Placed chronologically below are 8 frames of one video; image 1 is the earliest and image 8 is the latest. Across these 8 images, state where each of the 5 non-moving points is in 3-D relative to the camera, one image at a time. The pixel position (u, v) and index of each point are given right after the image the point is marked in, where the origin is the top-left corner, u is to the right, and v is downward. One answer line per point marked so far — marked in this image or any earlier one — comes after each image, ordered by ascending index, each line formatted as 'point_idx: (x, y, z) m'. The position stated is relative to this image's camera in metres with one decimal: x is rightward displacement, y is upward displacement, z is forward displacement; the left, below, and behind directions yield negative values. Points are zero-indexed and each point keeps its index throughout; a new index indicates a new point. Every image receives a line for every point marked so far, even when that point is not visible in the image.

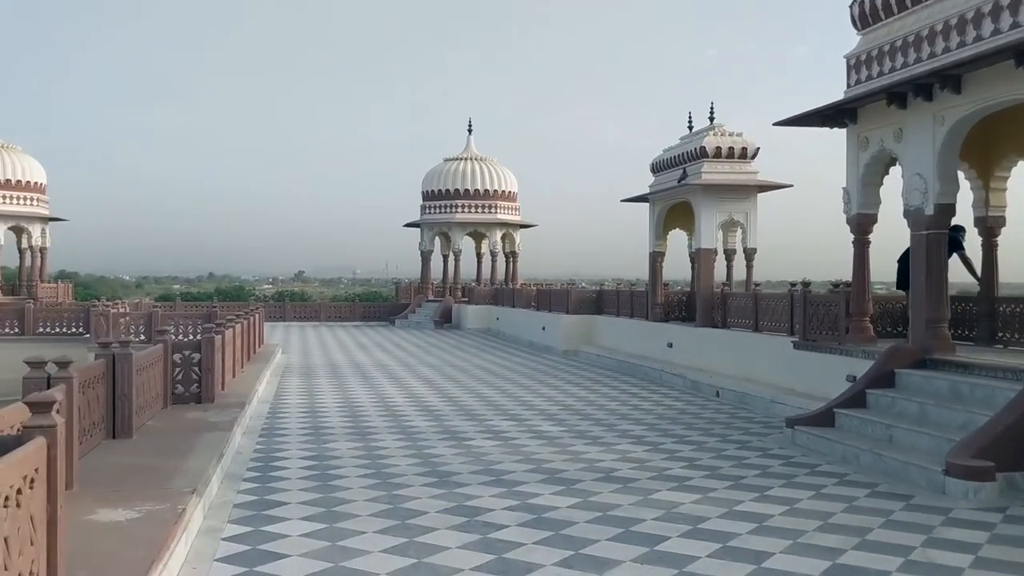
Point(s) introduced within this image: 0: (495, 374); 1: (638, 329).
0: (-0.3, -1.4, +14.2) m
1: (+2.1, -0.7, +14.6) m
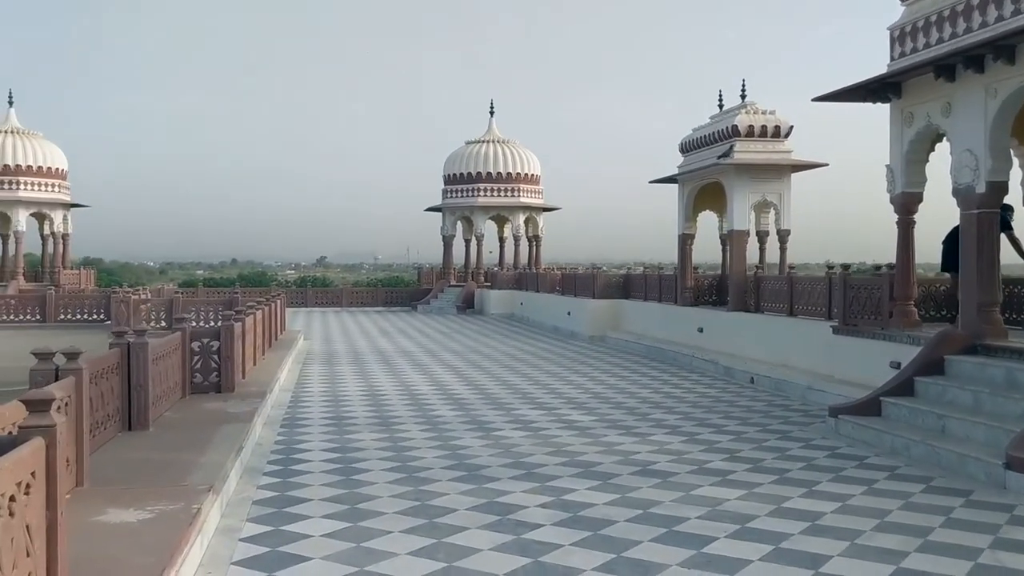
0: (+0.1, -1.1, +13.9) m
1: (+2.5, -0.4, +14.2) m
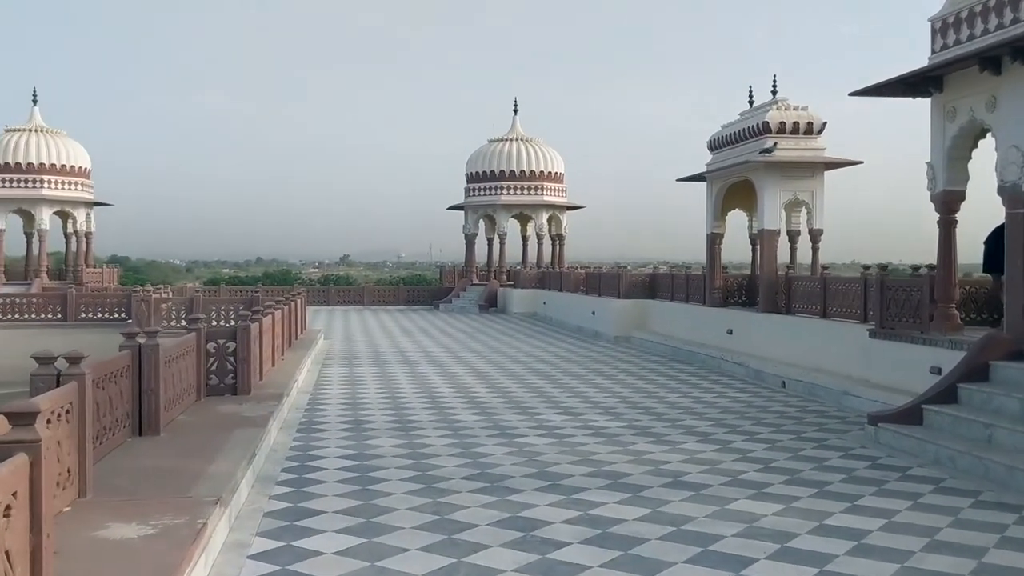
0: (+0.5, -1.1, +13.6) m
1: (+2.9, -0.4, +13.8) m
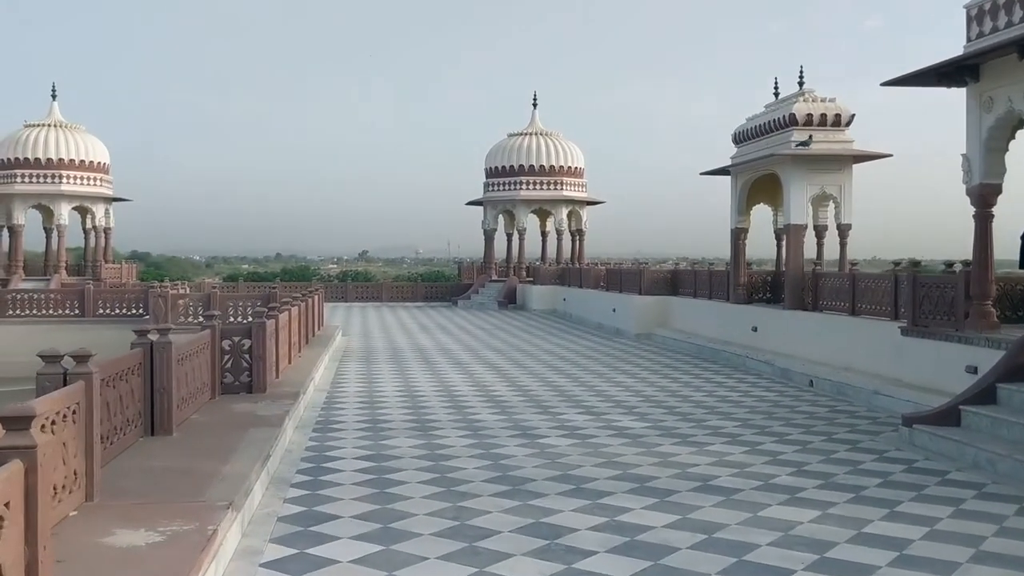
0: (+0.8, -1.1, +13.4) m
1: (+3.2, -0.4, +13.6) m
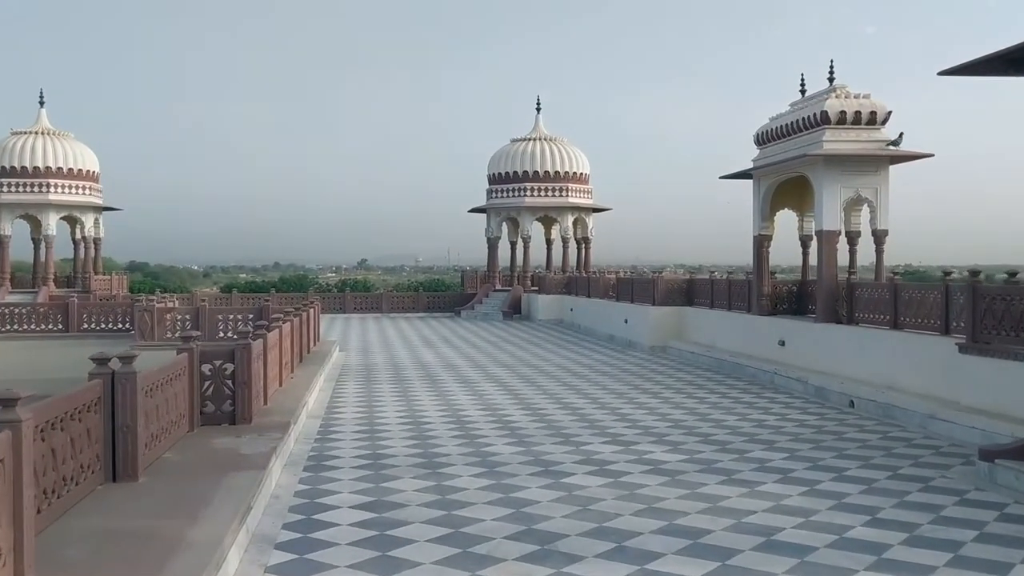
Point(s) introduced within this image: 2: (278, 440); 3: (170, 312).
0: (+0.9, -1.2, +12.5) m
1: (+3.3, -0.5, +12.7) m
2: (-1.7, -1.1, +6.3) m
3: (-5.5, -0.4, +14.1) m
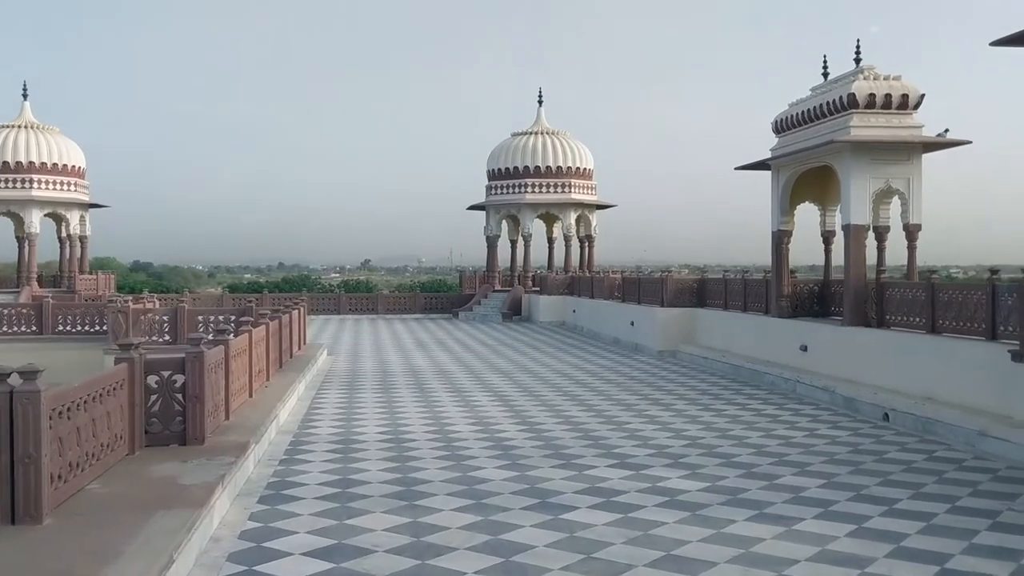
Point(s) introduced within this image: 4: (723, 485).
0: (+0.9, -1.2, +11.6) m
1: (+3.3, -0.5, +11.8) m
2: (-1.8, -1.1, +5.4) m
3: (-5.5, -0.4, +13.2) m
4: (+1.4, -1.3, +5.7) m
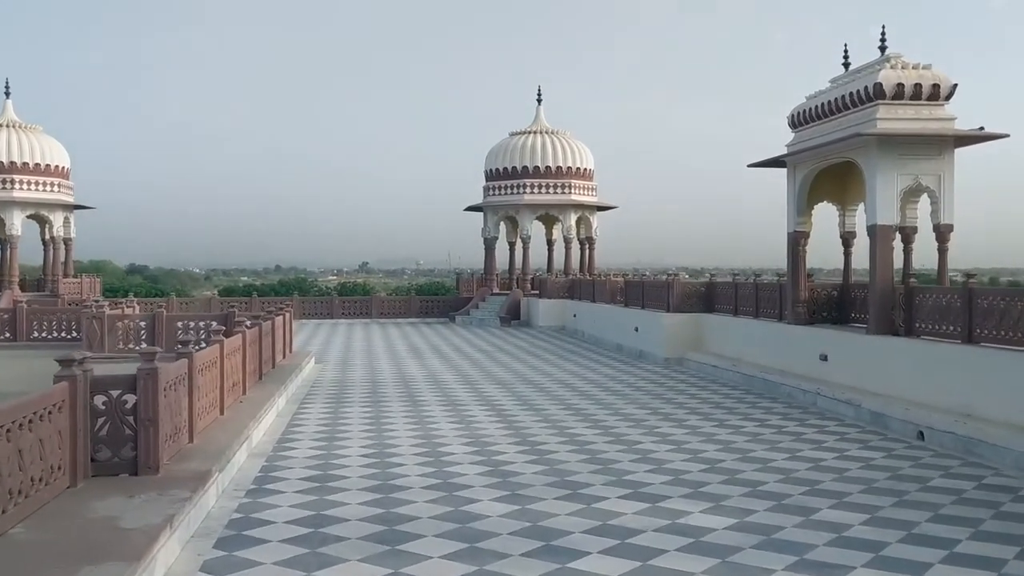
0: (+0.9, -1.3, +10.9) m
1: (+3.3, -0.6, +11.1) m
2: (-1.8, -1.1, +4.7) m
3: (-5.6, -0.4, +12.5) m
4: (+1.4, -1.3, +5.0) m
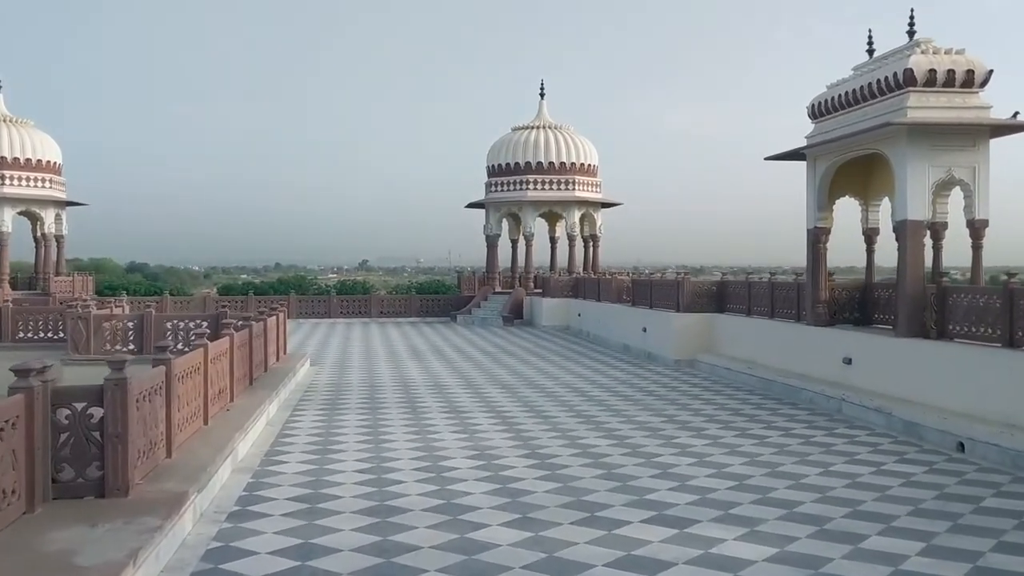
0: (+0.9, -1.3, +10.3) m
1: (+3.3, -0.6, +10.5) m
2: (-1.7, -1.1, +4.2) m
3: (-5.5, -0.4, +11.9) m
4: (+1.4, -1.3, +4.4) m
